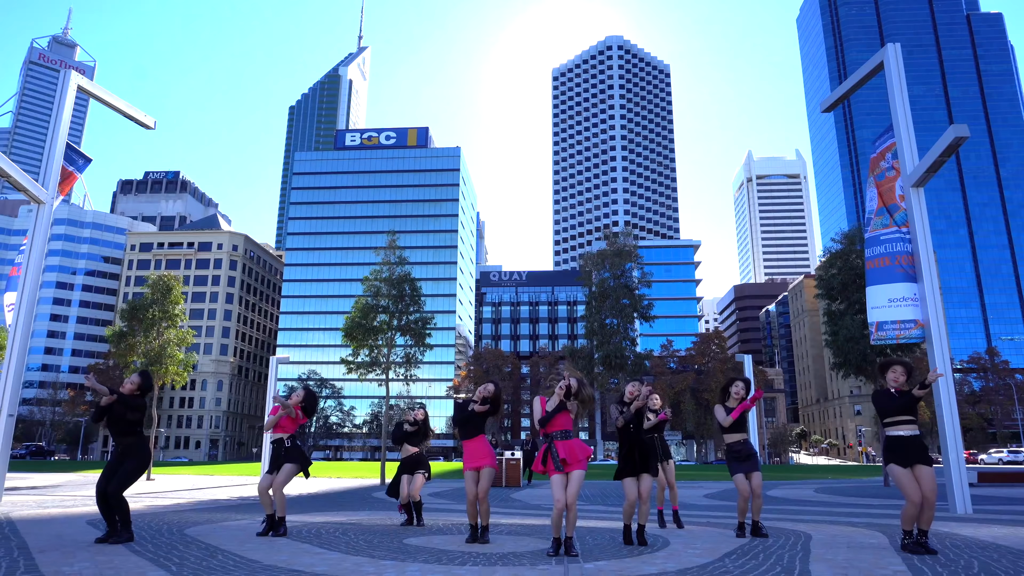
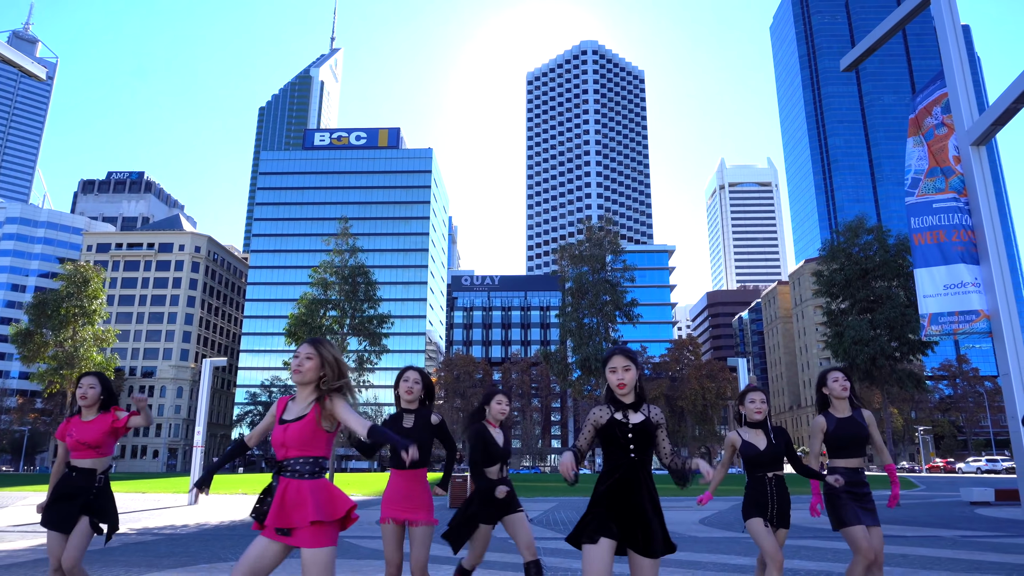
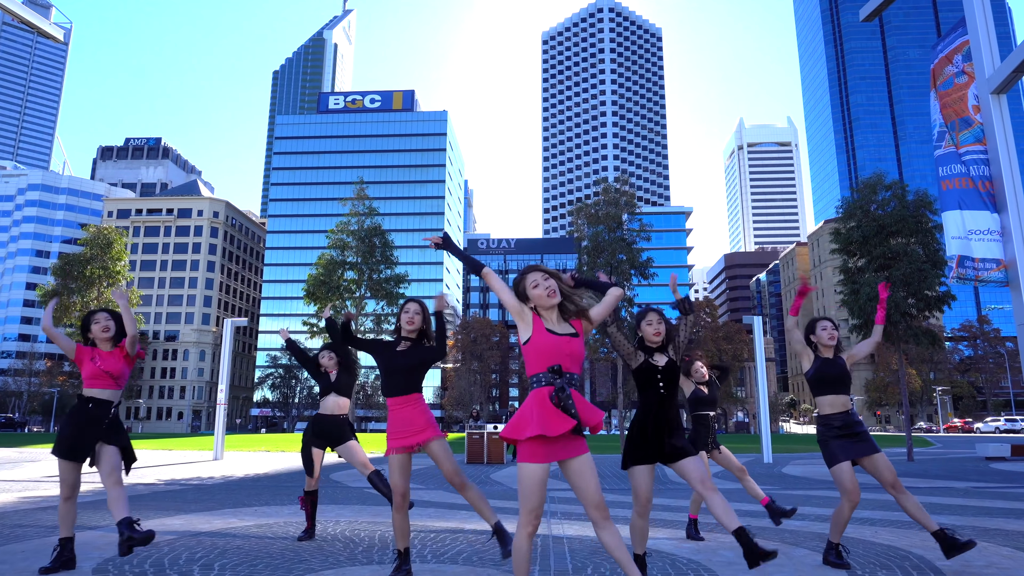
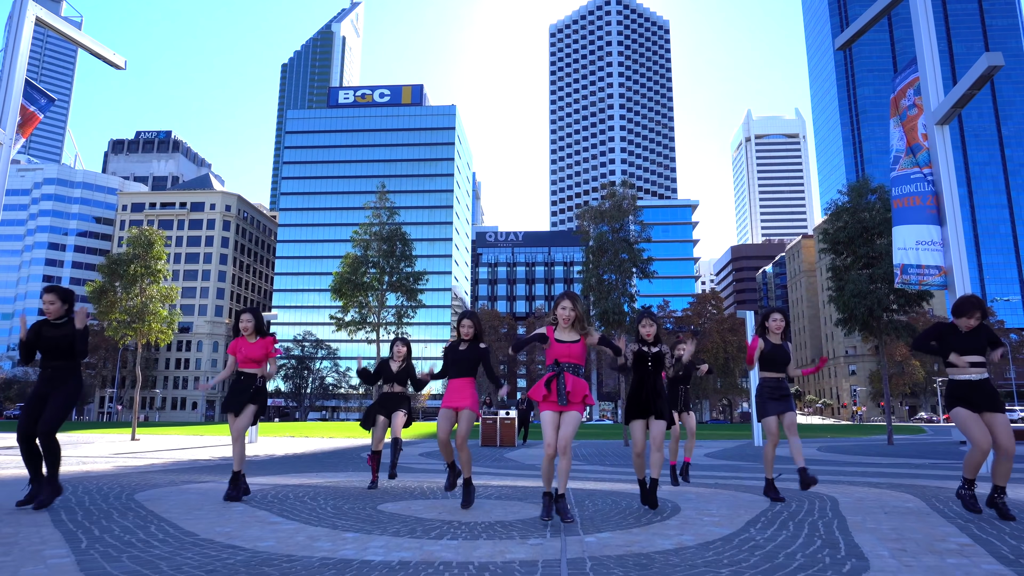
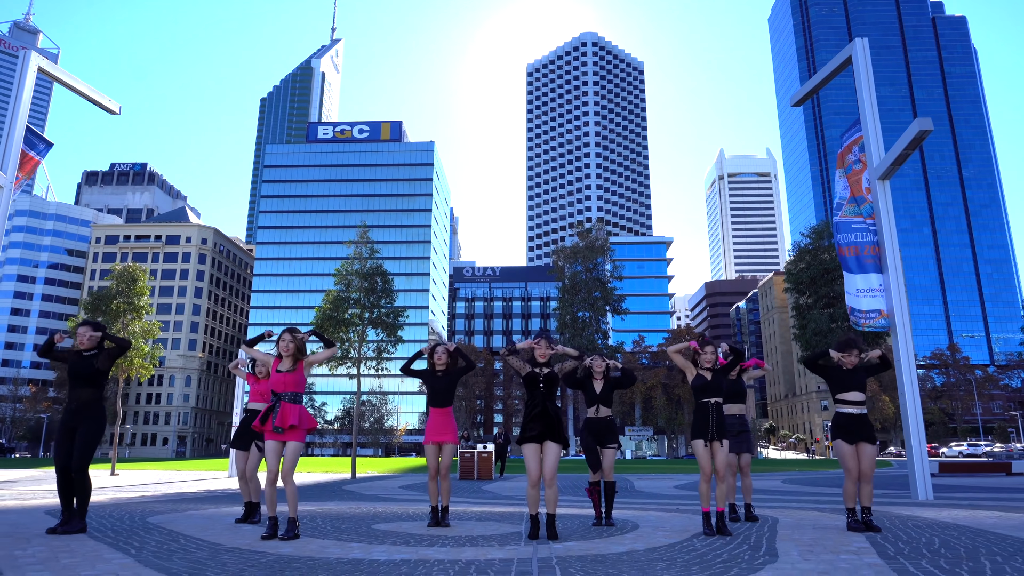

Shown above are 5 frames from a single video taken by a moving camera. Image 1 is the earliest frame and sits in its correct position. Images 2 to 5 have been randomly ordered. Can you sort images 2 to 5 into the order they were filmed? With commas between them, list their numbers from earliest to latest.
4, 3, 2, 5
